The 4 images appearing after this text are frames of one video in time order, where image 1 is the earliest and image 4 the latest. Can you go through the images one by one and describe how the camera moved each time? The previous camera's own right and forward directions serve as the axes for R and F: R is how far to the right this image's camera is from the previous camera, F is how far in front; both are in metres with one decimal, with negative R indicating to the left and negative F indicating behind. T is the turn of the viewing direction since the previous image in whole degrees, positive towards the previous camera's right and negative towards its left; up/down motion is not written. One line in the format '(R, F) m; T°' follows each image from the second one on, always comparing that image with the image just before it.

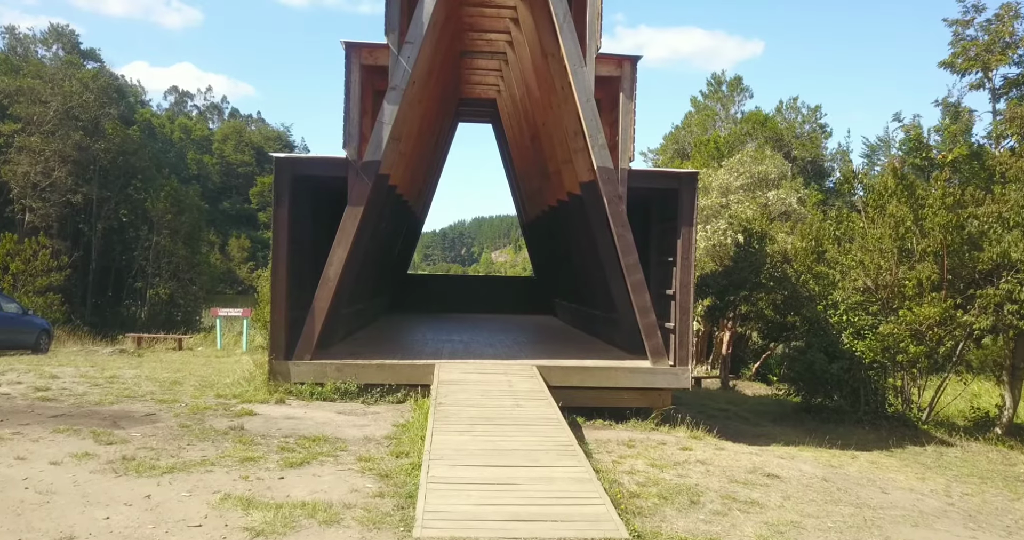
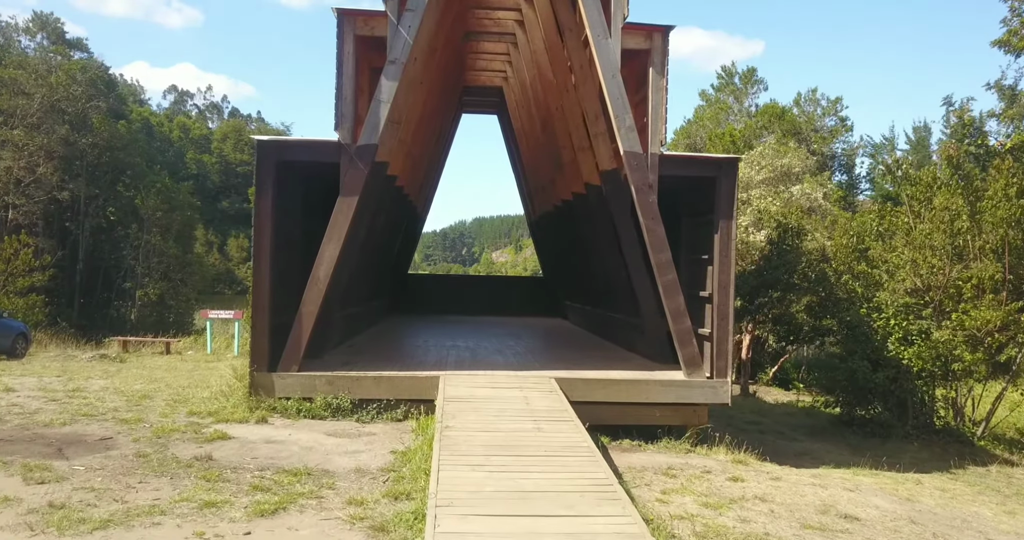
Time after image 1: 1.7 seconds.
(-0.1, +0.9) m; 0°
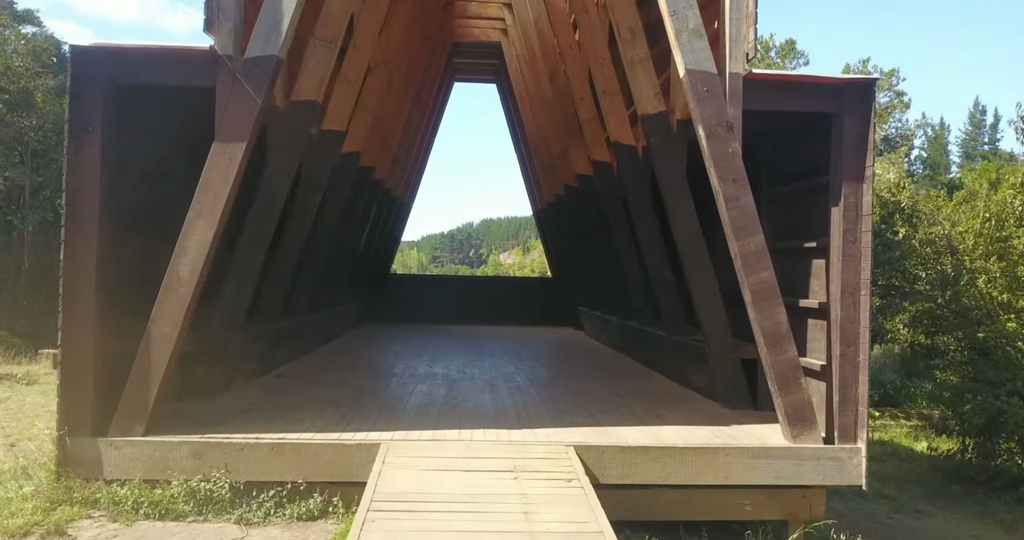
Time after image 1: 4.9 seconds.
(+0.1, +2.5) m; -1°
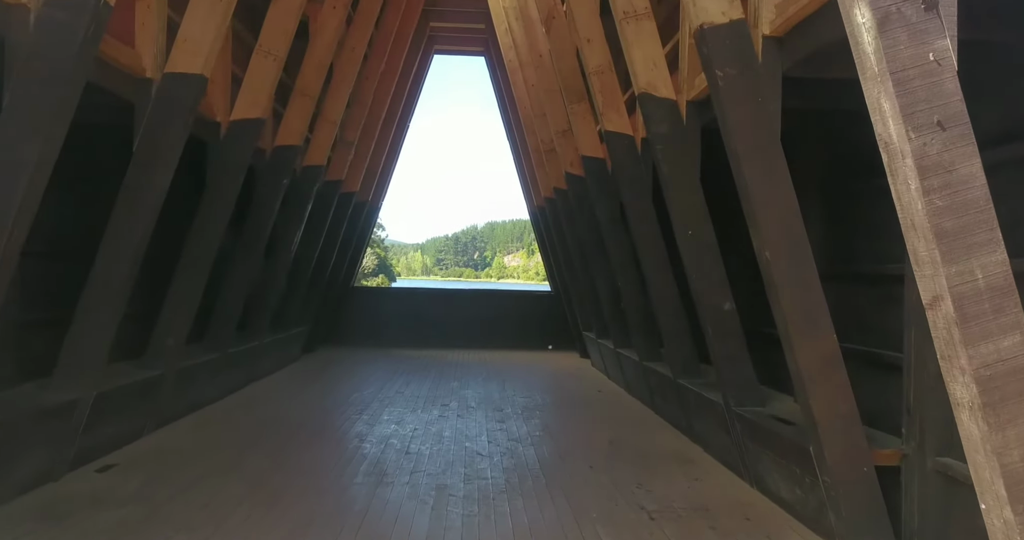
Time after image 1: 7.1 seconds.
(+0.2, +2.2) m; 0°
